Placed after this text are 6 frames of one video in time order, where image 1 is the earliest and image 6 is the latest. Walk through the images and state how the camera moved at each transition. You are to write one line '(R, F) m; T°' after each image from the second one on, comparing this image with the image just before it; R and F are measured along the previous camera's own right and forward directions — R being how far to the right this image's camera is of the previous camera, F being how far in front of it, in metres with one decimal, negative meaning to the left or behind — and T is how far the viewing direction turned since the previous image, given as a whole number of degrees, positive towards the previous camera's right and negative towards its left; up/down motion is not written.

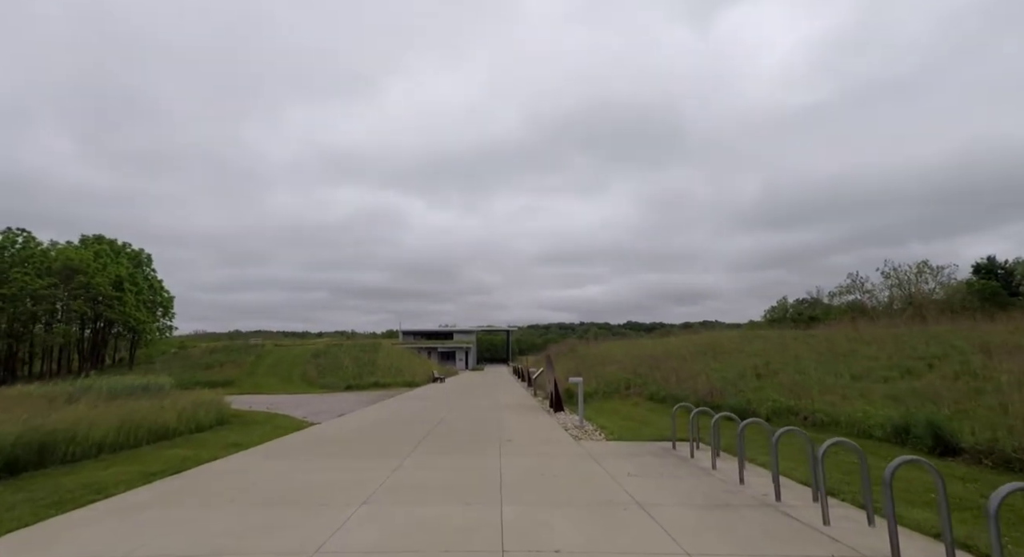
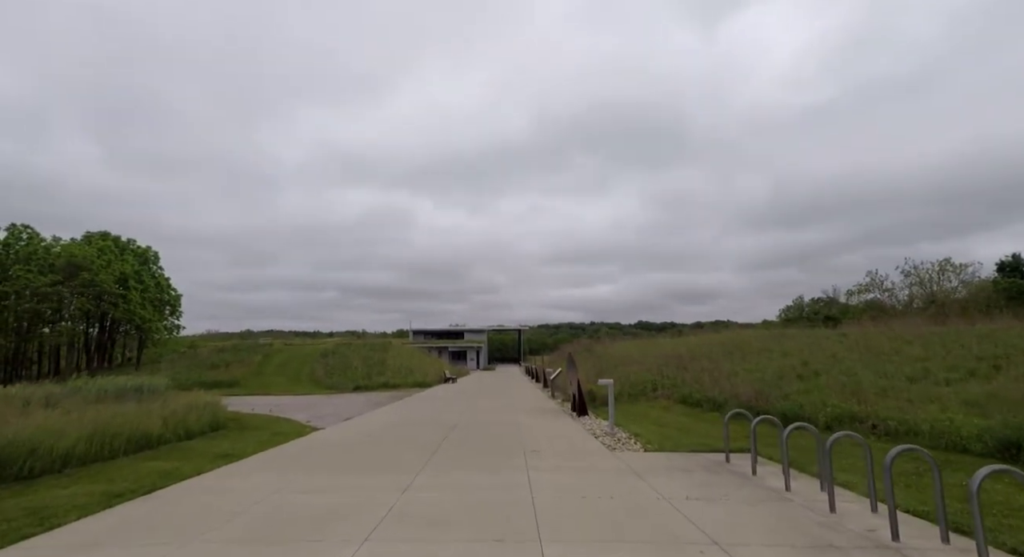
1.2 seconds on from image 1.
(-0.3, +1.4) m; -1°
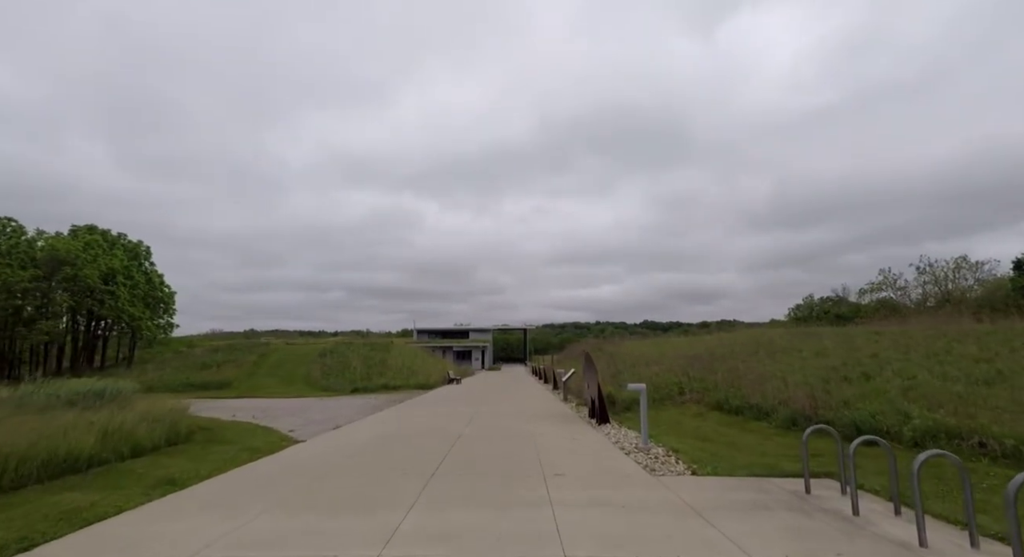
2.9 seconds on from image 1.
(-0.2, +2.0) m; -1°
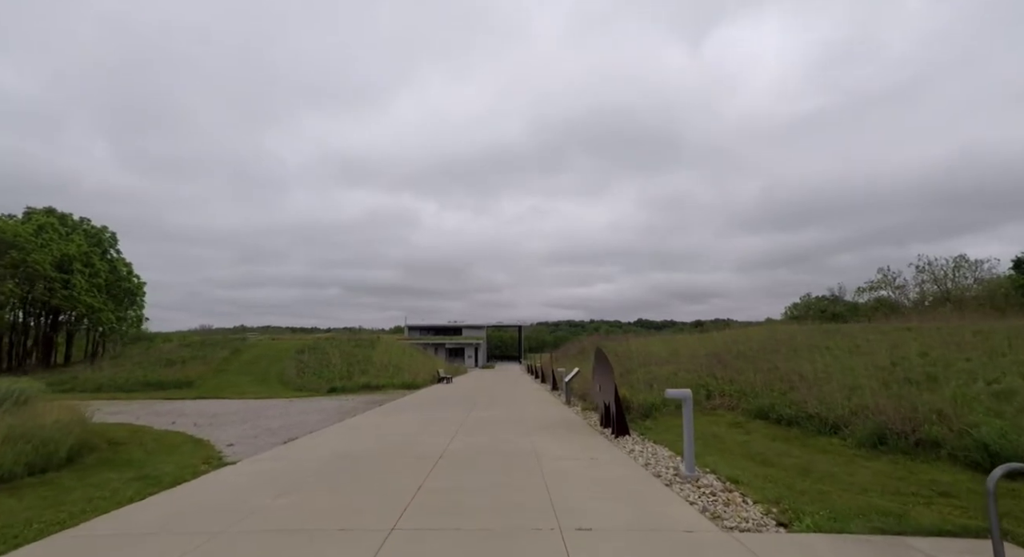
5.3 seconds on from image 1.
(-0.1, +2.8) m; +1°
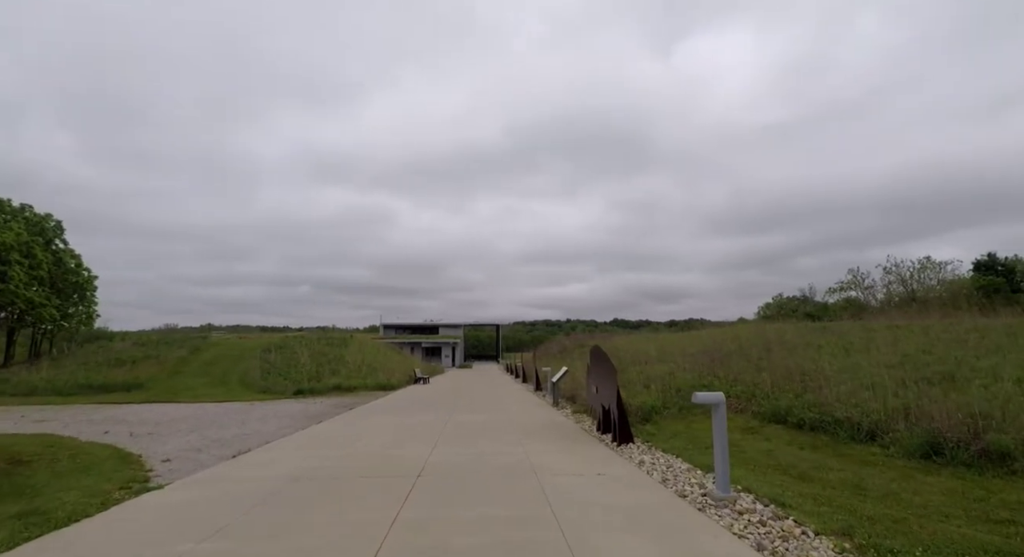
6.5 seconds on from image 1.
(-0.3, +1.5) m; +3°
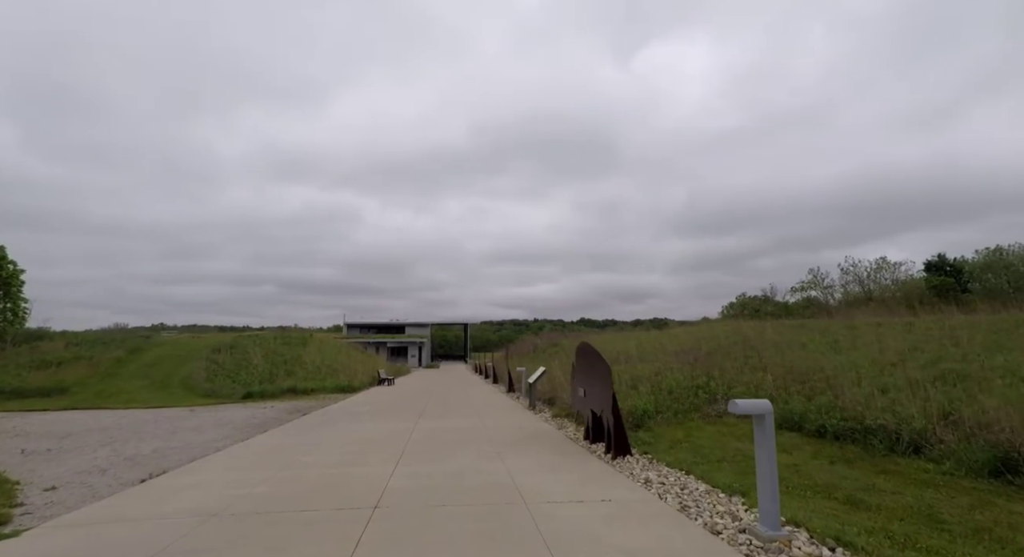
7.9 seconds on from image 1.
(-0.2, +1.7) m; +4°
